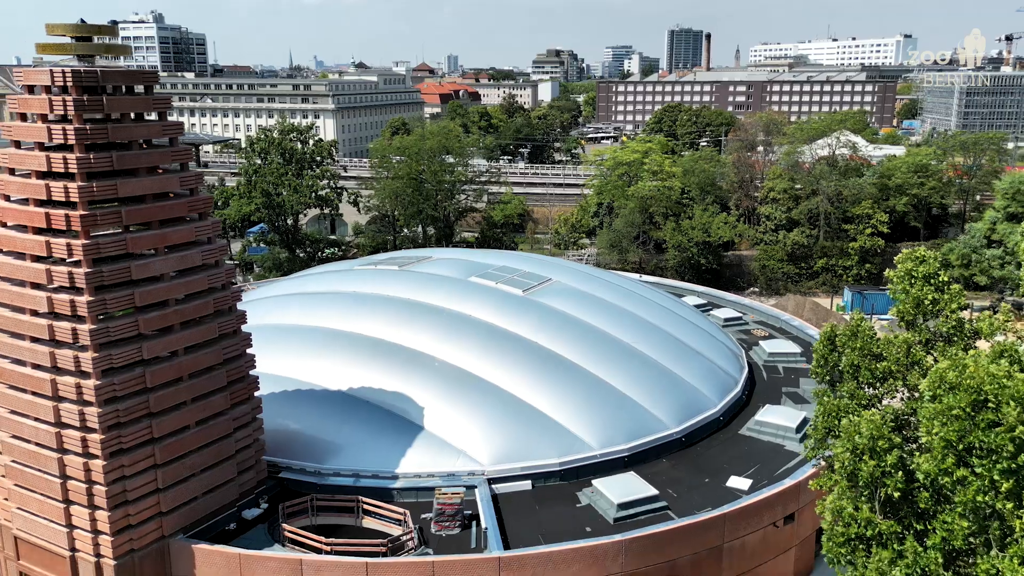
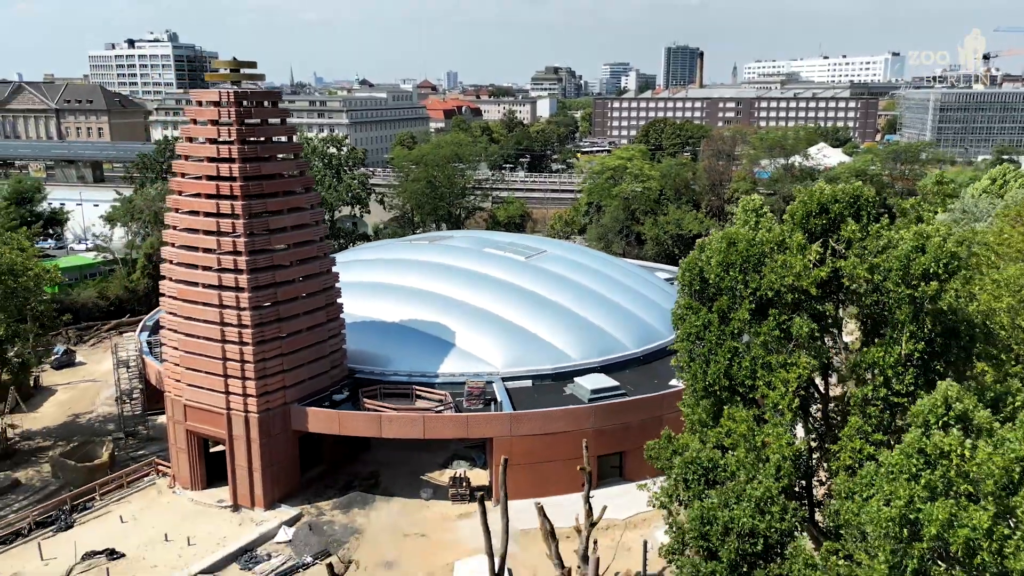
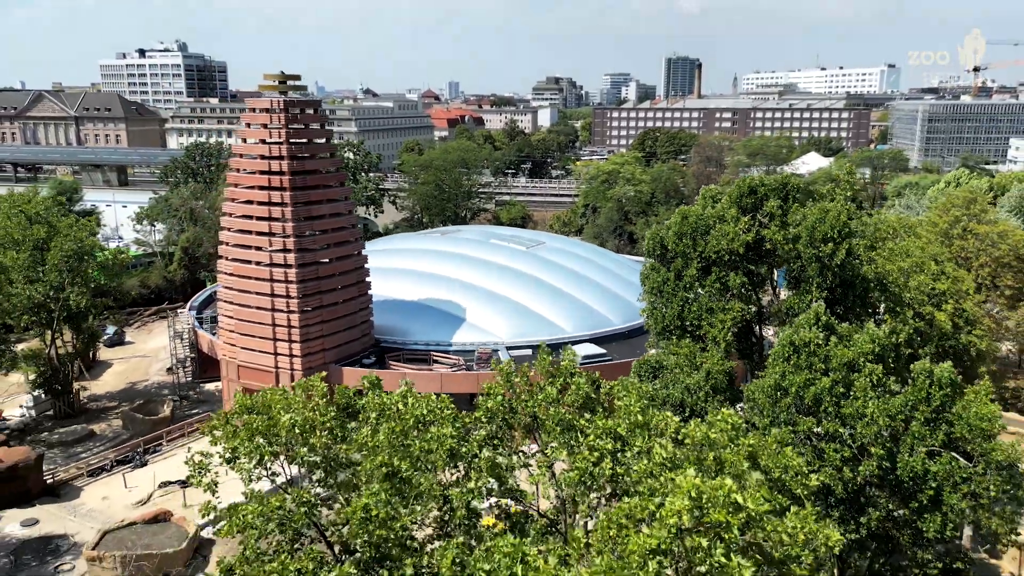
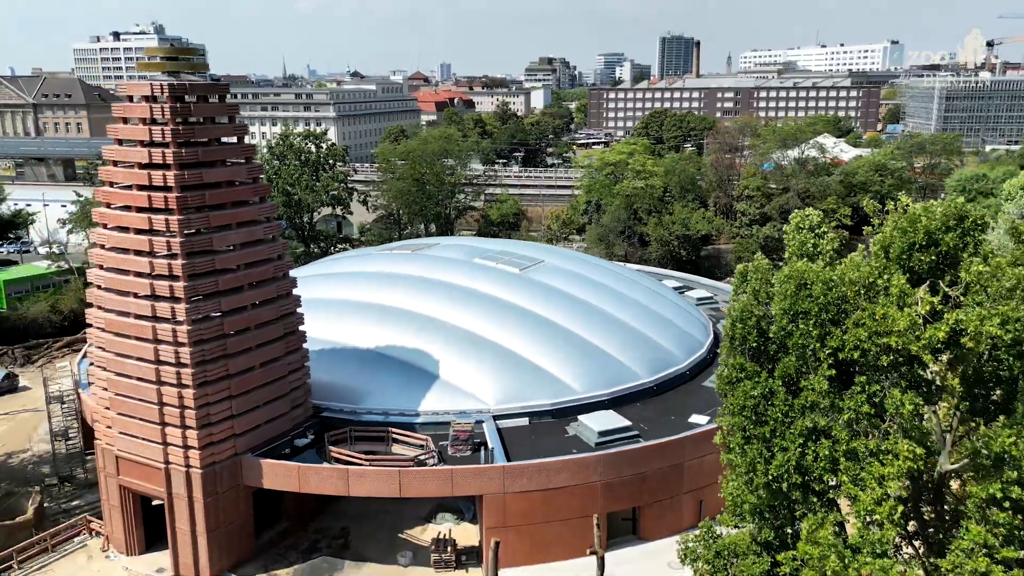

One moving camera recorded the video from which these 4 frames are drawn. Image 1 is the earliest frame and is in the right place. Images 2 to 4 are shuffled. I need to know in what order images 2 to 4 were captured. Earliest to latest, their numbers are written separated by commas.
4, 2, 3
